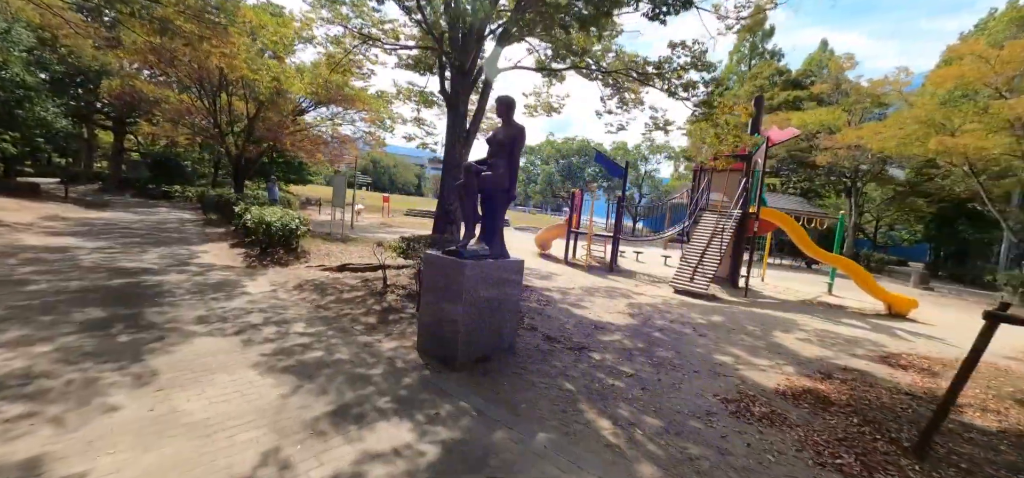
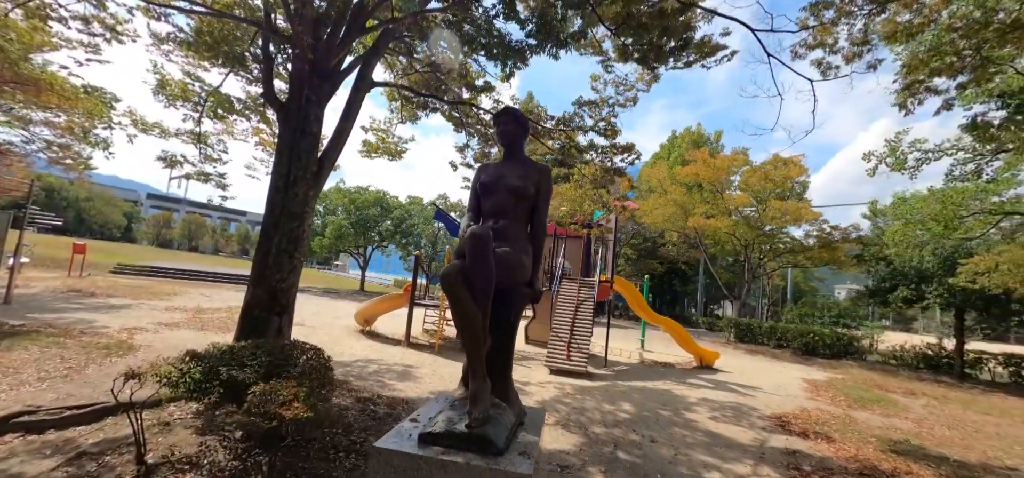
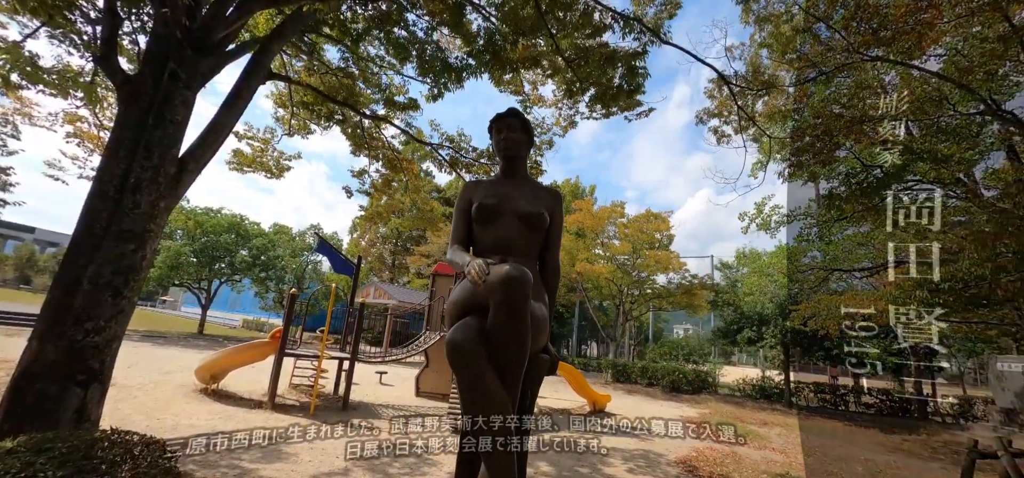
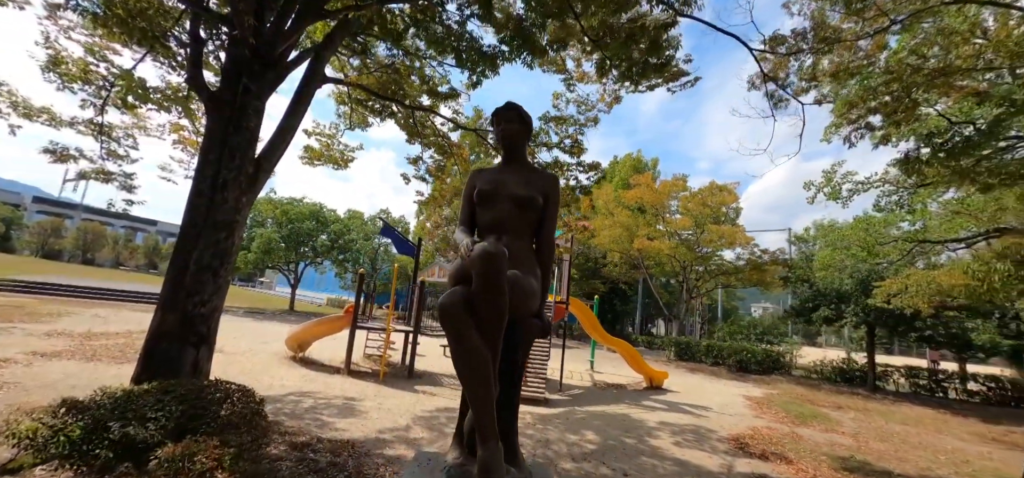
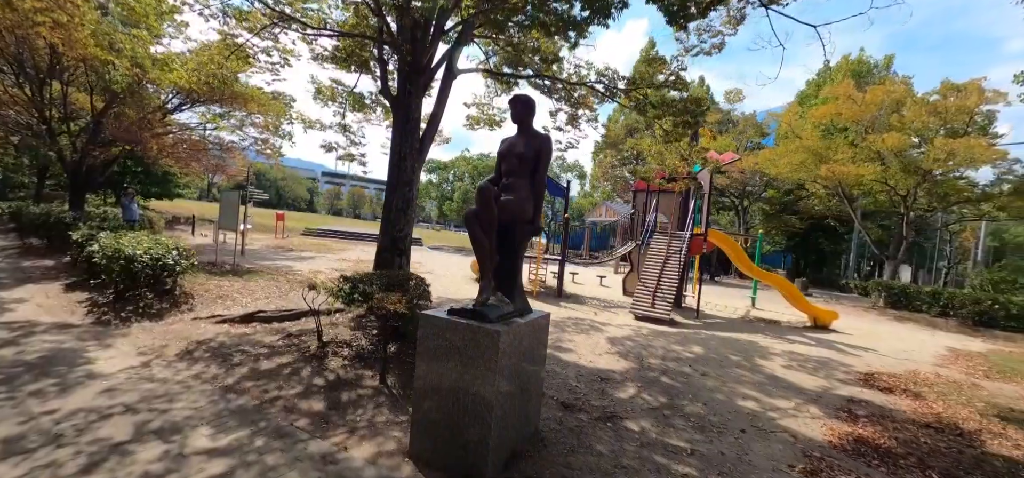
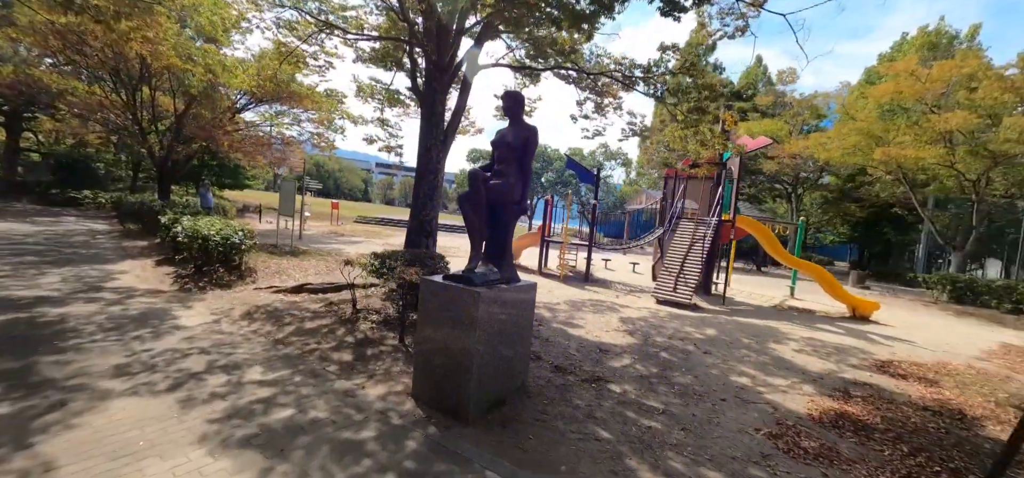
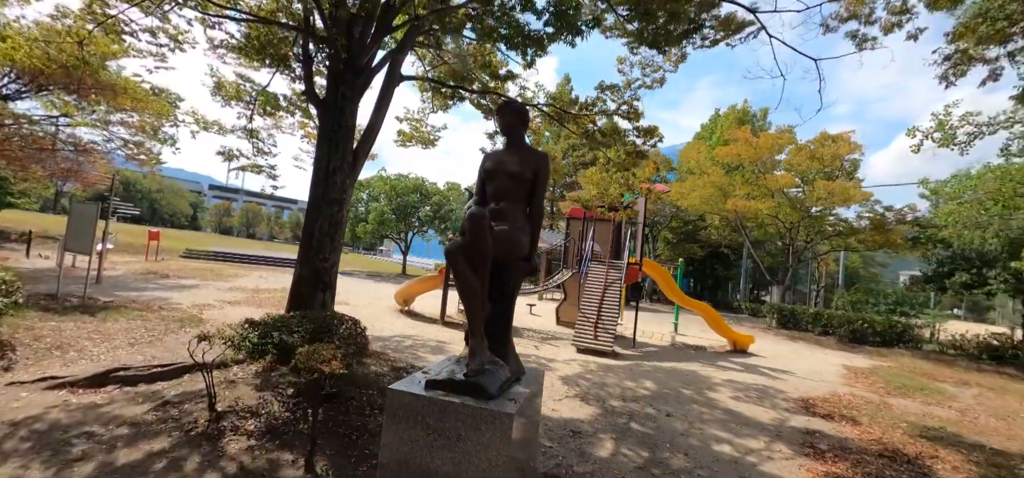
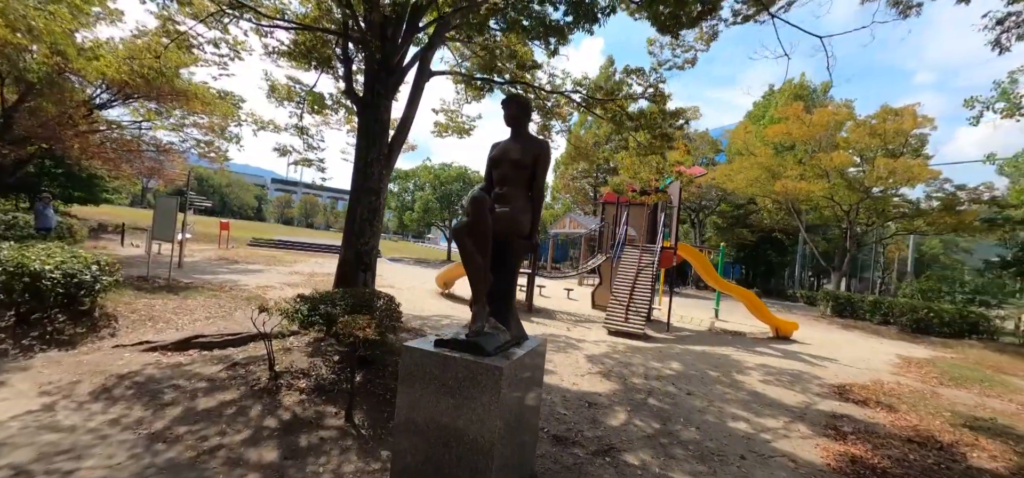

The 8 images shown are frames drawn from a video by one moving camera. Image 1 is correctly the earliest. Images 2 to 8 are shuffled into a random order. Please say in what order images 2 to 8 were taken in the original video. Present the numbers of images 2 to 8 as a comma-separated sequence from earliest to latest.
6, 5, 8, 7, 2, 4, 3
